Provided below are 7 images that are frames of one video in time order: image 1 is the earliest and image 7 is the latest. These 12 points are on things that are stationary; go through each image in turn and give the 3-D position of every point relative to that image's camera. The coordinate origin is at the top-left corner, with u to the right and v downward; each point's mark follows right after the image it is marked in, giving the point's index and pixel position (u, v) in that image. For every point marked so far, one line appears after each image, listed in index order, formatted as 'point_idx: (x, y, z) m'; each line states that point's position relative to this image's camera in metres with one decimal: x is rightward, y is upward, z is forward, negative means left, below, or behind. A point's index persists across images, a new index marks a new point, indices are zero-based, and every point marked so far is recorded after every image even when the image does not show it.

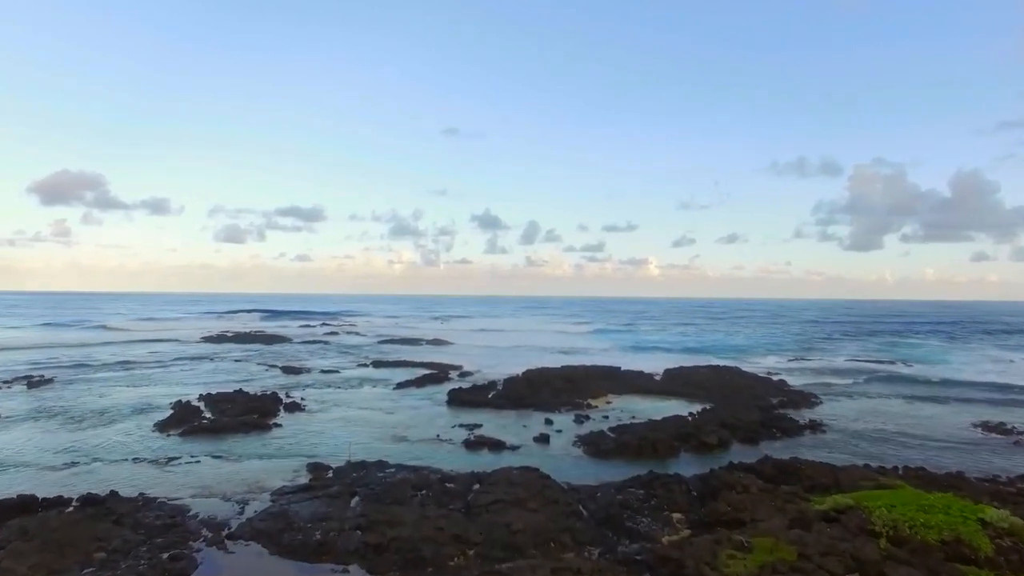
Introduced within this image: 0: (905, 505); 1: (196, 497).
0: (+8.0, -4.4, +12.7) m
1: (-8.6, -5.7, +17.0) m
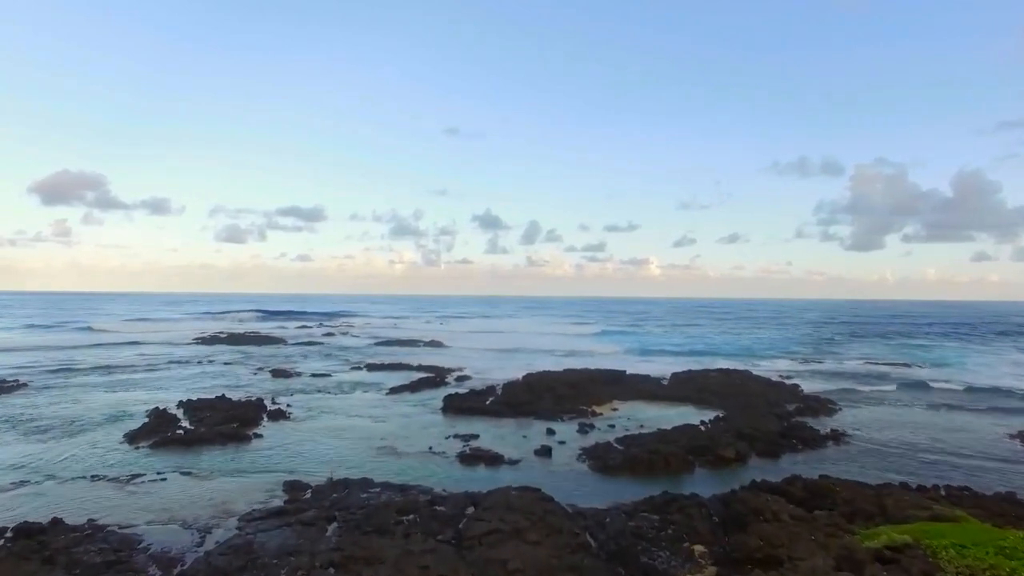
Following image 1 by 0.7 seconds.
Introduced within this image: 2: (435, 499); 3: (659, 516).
0: (+8.0, -4.4, +10.7) m
1: (-8.7, -5.7, +15.0) m
2: (-2.1, -5.8, +17.1) m
3: (+3.7, -5.7, +15.6) m
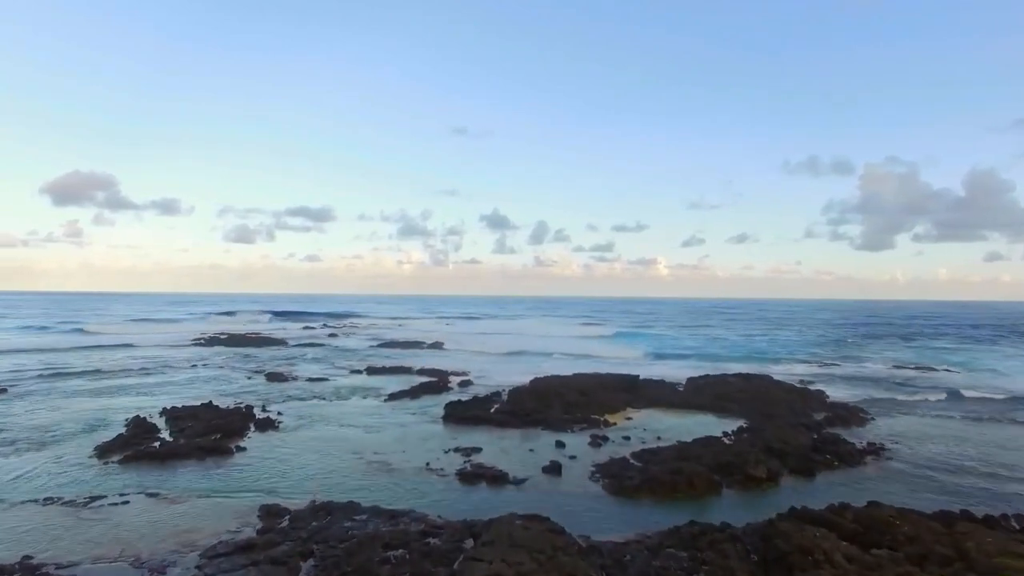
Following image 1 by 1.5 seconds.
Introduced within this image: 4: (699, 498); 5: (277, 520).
0: (+8.0, -4.4, +8.4) m
1: (-8.6, -5.7, +13.0) m
2: (-2.0, -5.8, +15.0) m
3: (+3.8, -5.7, +13.3) m
4: (+5.6, -6.2, +18.6) m
5: (-6.0, -5.9, +15.8) m
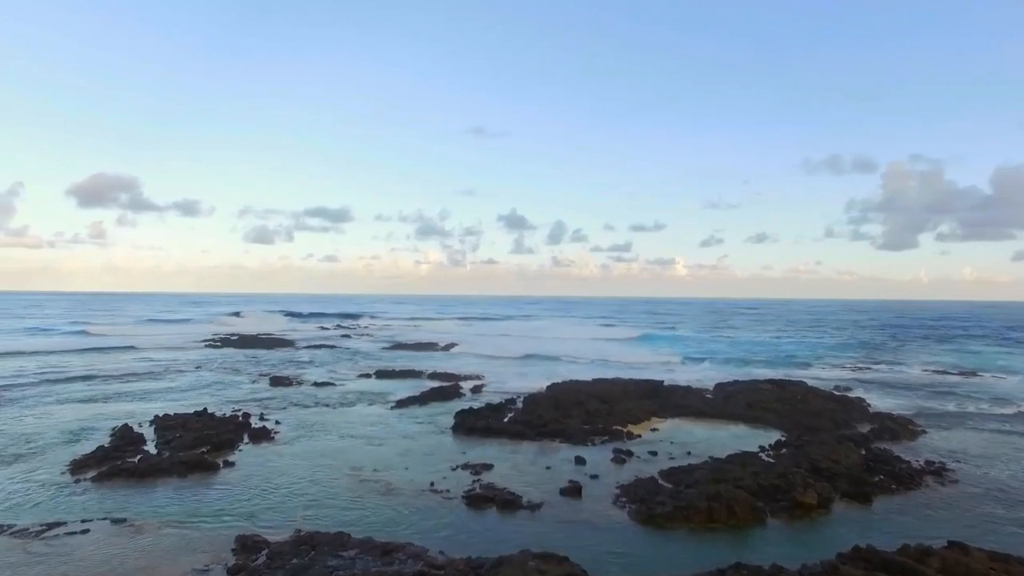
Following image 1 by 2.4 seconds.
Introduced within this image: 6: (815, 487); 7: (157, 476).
0: (+8.0, -4.4, +5.9) m
1: (-8.4, -5.7, +10.9) m
2: (-1.8, -5.8, +12.8) m
3: (+4.0, -5.7, +10.9) m
4: (+5.9, -6.2, +16.2) m
5: (-5.7, -5.9, +13.7) m
6: (+8.7, -5.7, +18.0) m
7: (-11.0, -5.8, +19.4) m
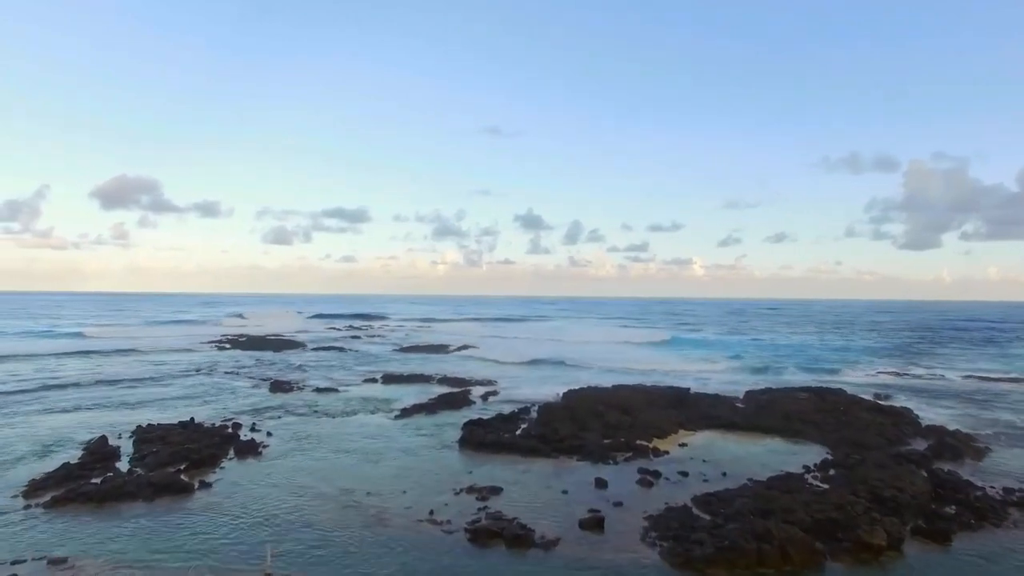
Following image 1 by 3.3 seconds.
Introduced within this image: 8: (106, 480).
0: (+8.0, -4.4, +3.1) m
1: (-8.3, -5.7, +8.6) m
2: (-1.6, -5.7, +10.2) m
3: (+4.0, -5.6, +8.3) m
4: (+6.1, -6.2, +13.4) m
5: (-5.6, -5.8, +11.3) m
6: (+9.0, -5.7, +15.2) m
7: (-10.7, -5.8, +17.1) m
8: (-11.8, -5.6, +18.2) m
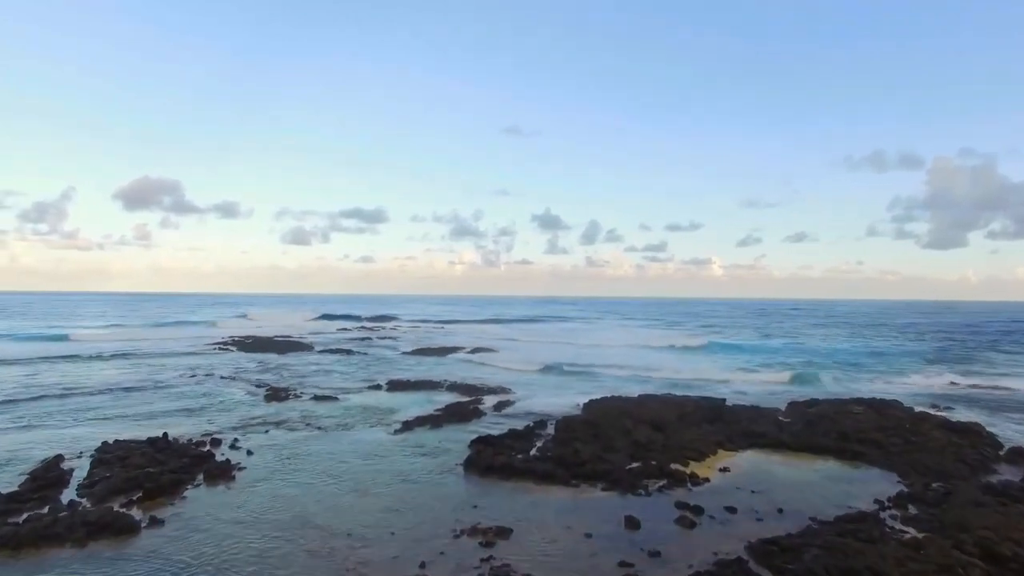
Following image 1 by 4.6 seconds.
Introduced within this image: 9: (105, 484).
0: (+7.8, -4.3, -0.5) m
1: (-8.3, -5.6, +5.4) m
2: (-1.6, -5.7, +6.9) m
3: (+4.0, -5.6, +4.8) m
4: (+6.3, -6.1, +9.9) m
5: (-5.5, -5.8, +8.1) m
6: (+9.2, -5.7, +11.5) m
7: (-10.5, -5.8, +14.0) m
8: (-11.6, -5.6, +15.2) m
9: (-11.6, -5.6, +17.7) m
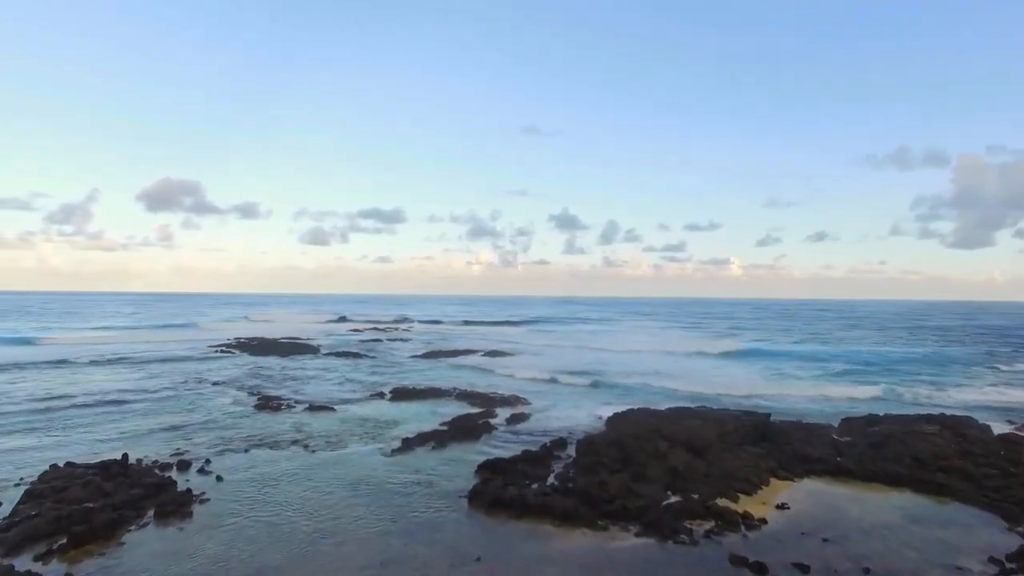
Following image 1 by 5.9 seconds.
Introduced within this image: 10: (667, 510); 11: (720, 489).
0: (+7.6, -4.3, -4.3) m
1: (-8.4, -5.6, +2.1) m
2: (-1.6, -5.6, +3.4) m
3: (+3.9, -5.5, +1.1) m
4: (+6.3, -6.1, +6.1) m
5: (-5.5, -5.8, +4.7) m
6: (+9.3, -5.6, +7.7) m
7: (-10.3, -5.7, +10.7) m
8: (-11.3, -5.5, +11.9) m
9: (-11.3, -5.6, +14.5) m
10: (+4.1, -5.9, +16.5) m
11: (+6.1, -5.9, +18.4) m
